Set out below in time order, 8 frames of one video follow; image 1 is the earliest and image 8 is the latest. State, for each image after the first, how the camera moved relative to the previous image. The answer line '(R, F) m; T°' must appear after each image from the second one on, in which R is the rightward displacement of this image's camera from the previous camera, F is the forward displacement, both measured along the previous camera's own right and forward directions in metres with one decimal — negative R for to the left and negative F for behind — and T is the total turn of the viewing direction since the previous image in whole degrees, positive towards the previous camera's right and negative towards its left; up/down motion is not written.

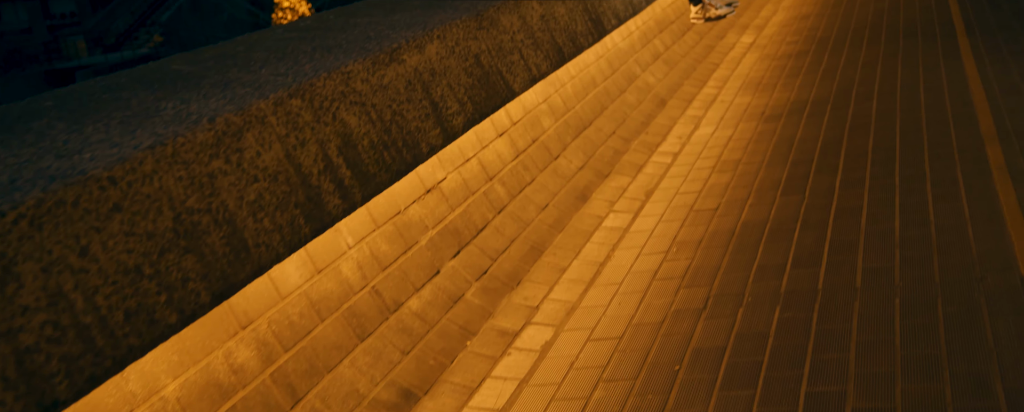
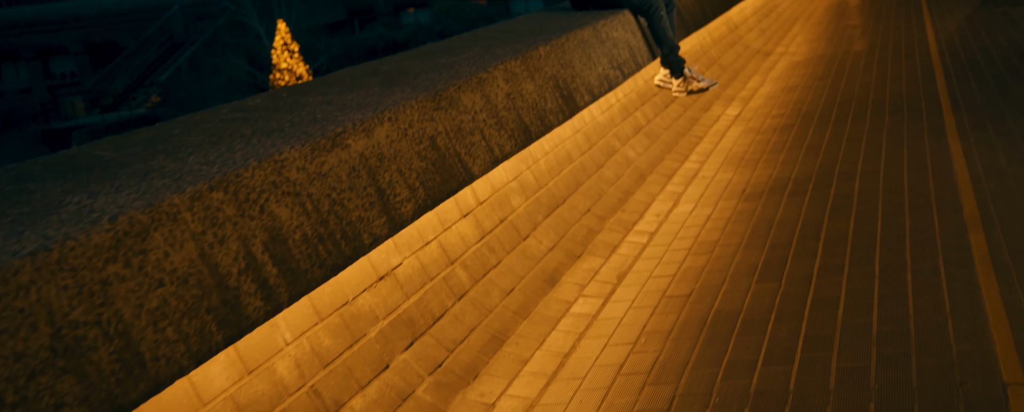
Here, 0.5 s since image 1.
(+0.1, +0.2) m; 0°
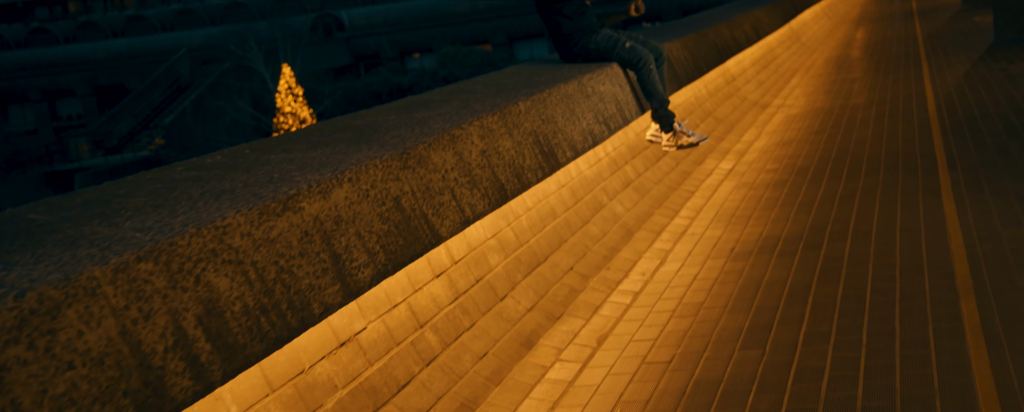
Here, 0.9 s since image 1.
(+0.1, +0.1) m; 0°
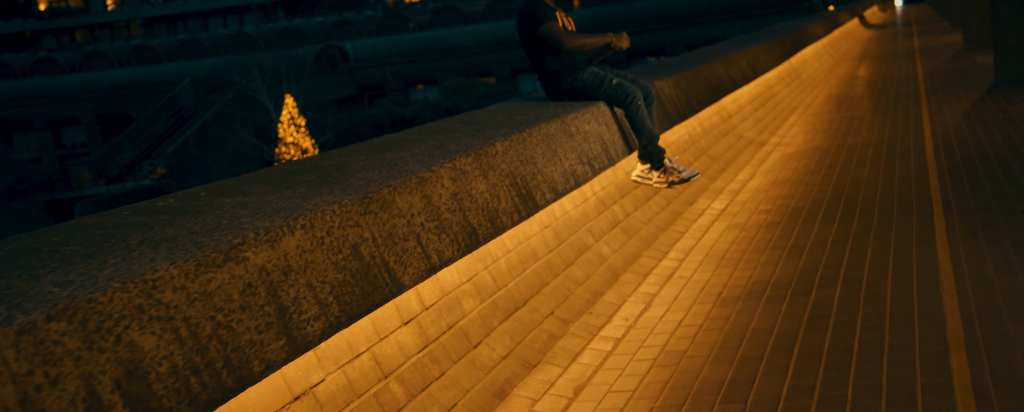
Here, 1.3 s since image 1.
(+0.1, +0.1) m; 0°
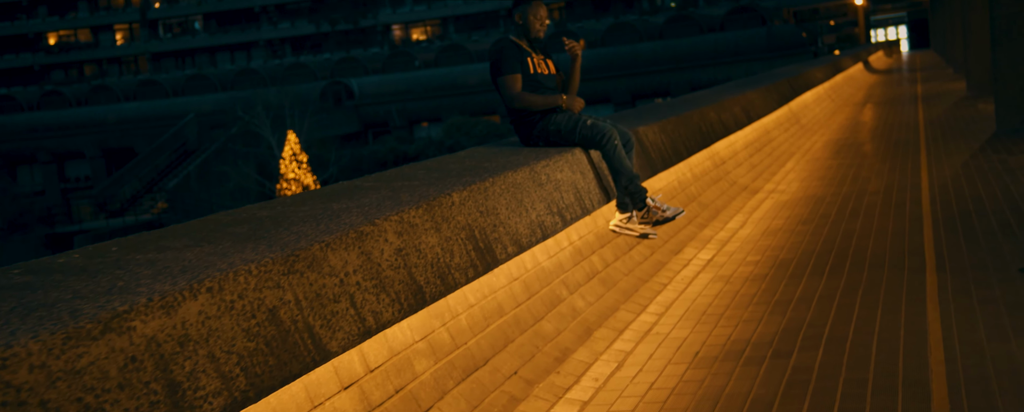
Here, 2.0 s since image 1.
(+0.2, +0.2) m; 0°
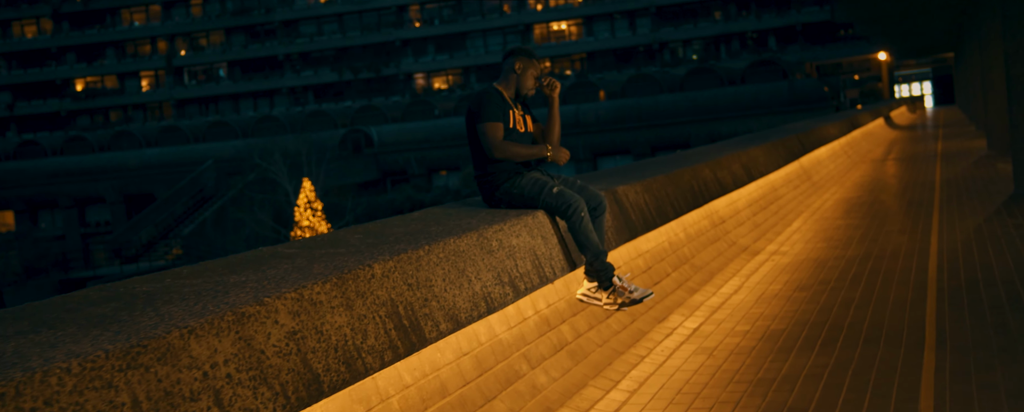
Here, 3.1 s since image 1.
(+0.3, +0.4) m; -1°
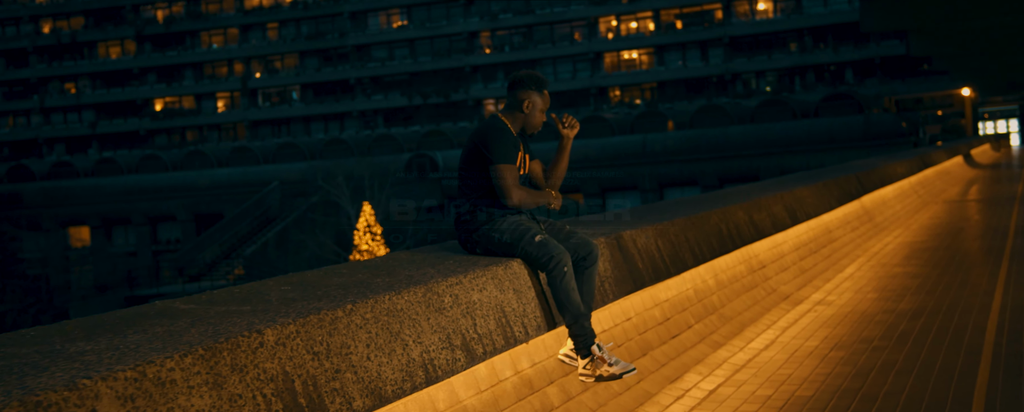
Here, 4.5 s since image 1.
(+0.5, +0.6) m; -4°
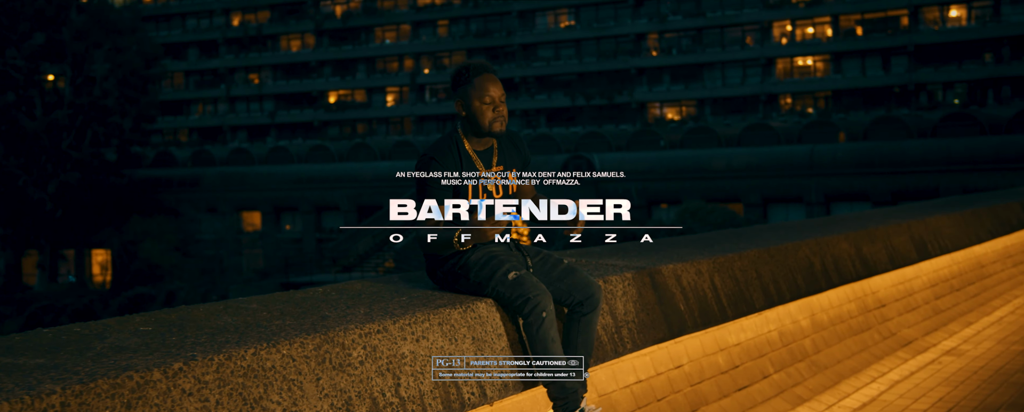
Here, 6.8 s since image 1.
(+0.8, +0.9) m; -10°
